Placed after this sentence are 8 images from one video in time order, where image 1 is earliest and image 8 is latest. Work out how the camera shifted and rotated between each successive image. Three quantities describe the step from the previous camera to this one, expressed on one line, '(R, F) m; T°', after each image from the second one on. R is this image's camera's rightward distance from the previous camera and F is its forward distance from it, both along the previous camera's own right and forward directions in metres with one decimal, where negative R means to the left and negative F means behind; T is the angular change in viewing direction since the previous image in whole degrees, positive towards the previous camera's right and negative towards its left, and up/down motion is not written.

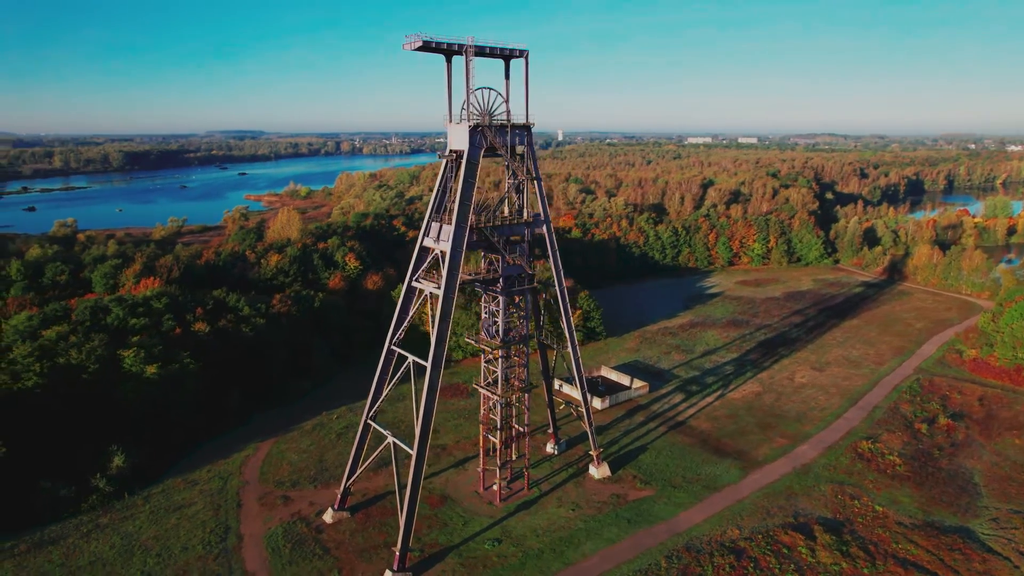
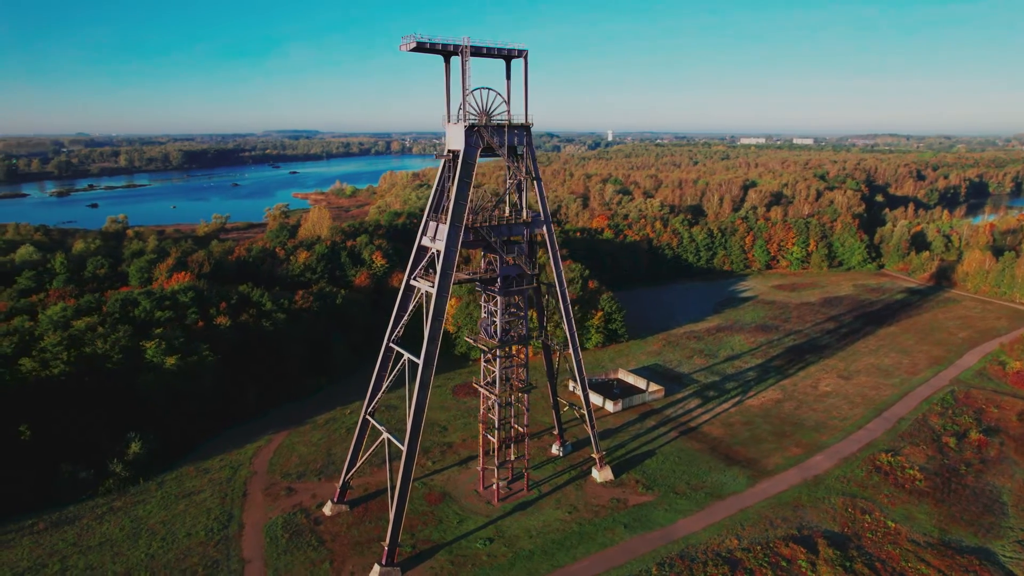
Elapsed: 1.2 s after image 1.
(+1.4, +0.1) m; -4°
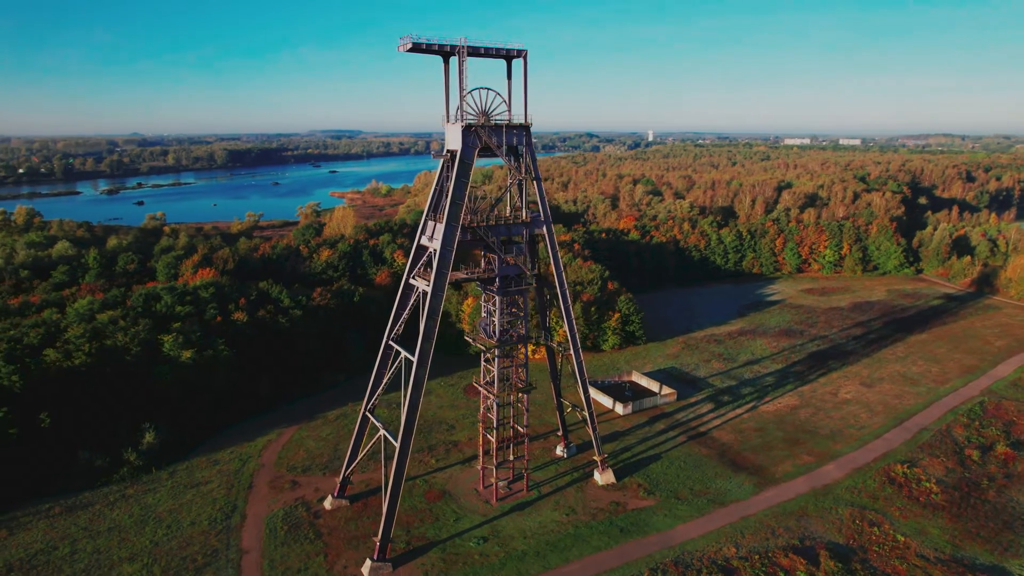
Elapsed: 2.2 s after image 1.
(+1.1, +0.1) m; -3°
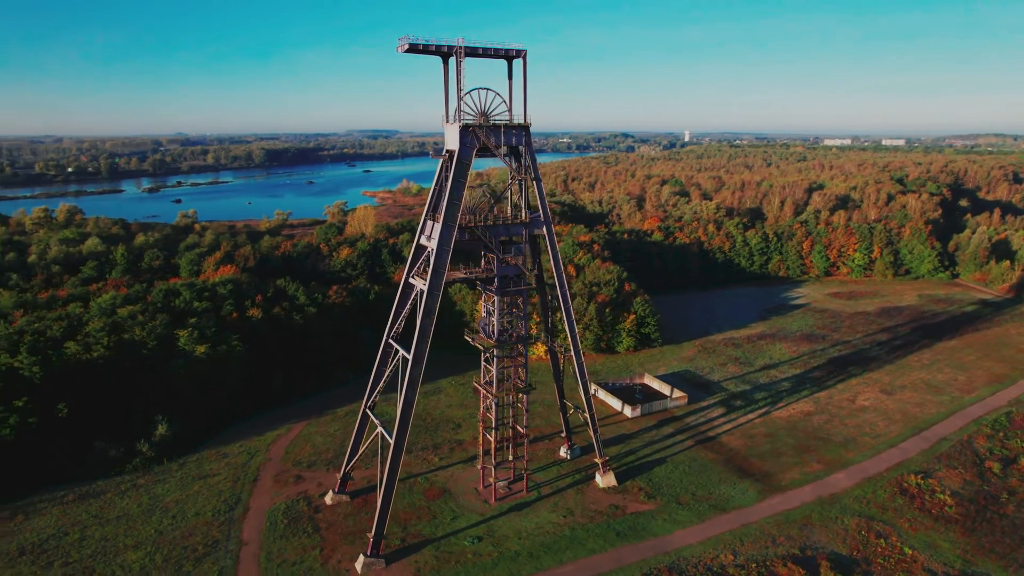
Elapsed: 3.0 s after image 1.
(+0.9, 0.0) m; -3°
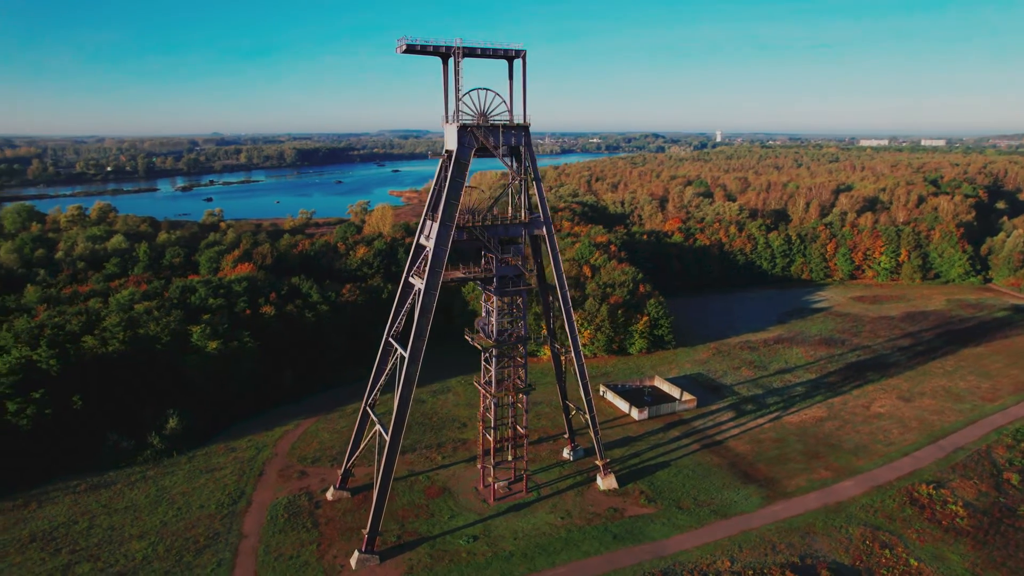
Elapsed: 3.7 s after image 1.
(+0.8, 0.0) m; -2°
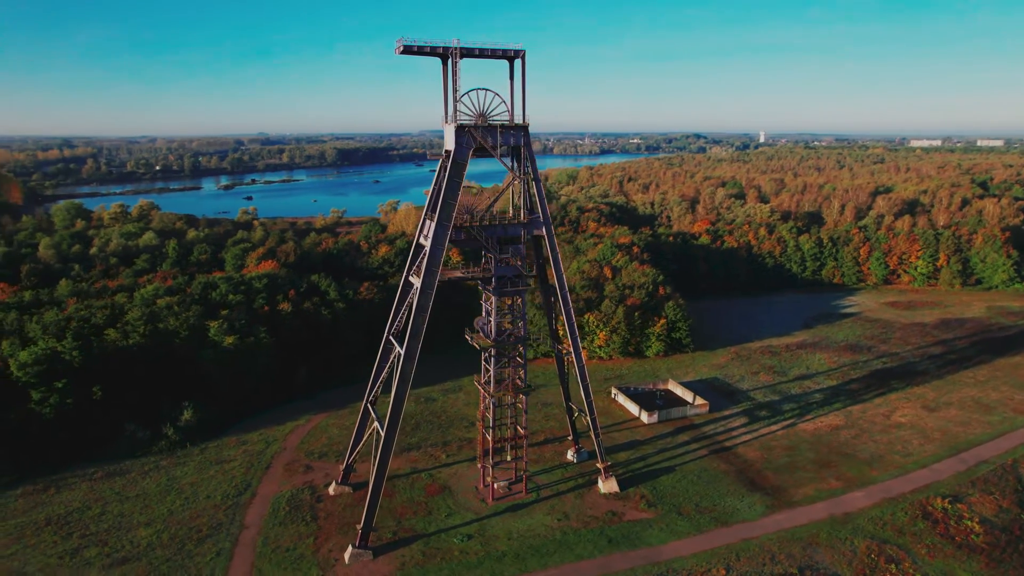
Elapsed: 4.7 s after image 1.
(+1.1, 0.0) m; -3°
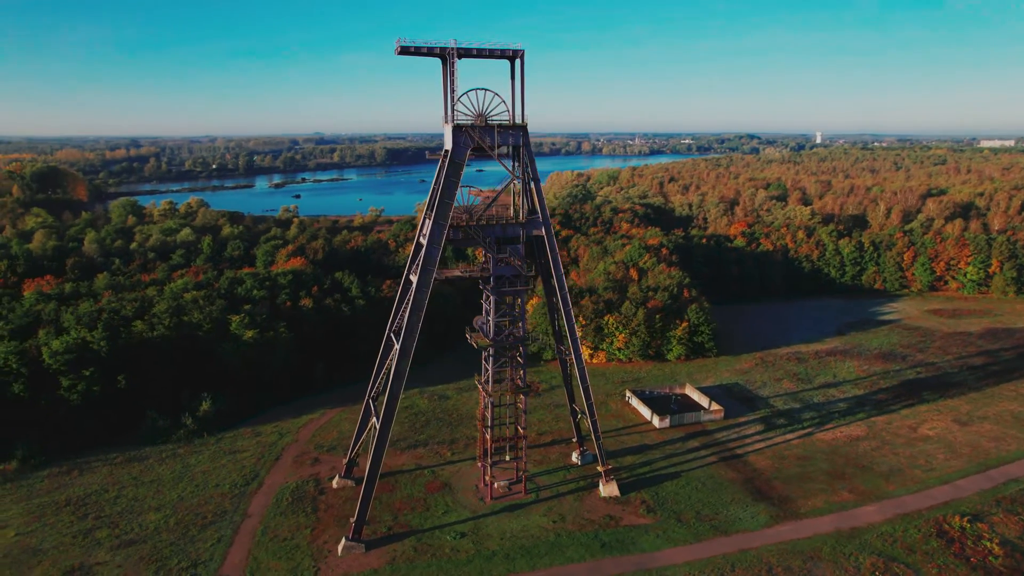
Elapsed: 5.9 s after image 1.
(+1.4, 0.0) m; -4°
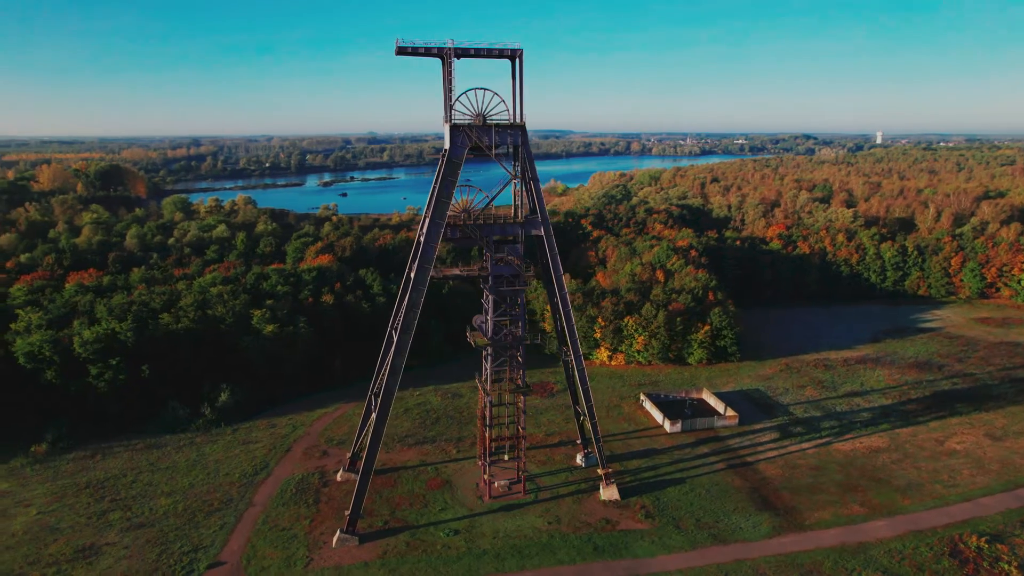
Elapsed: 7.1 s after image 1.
(+1.4, 0.0) m; -4°
